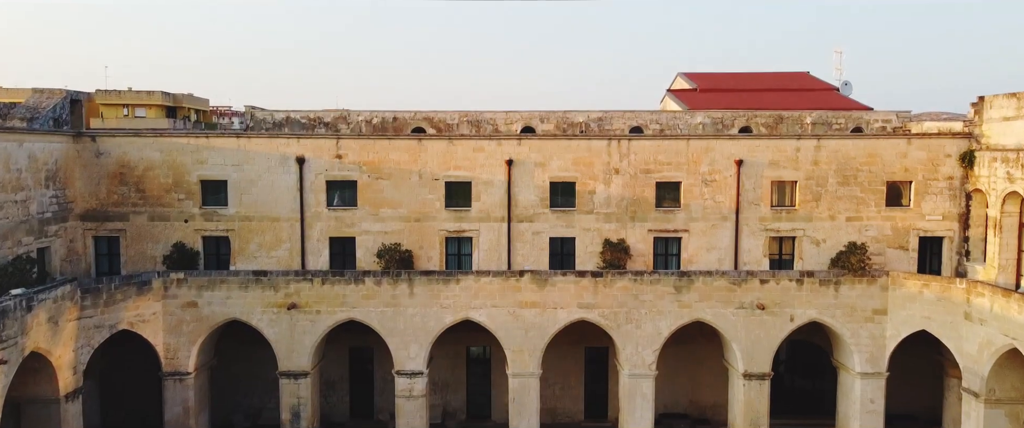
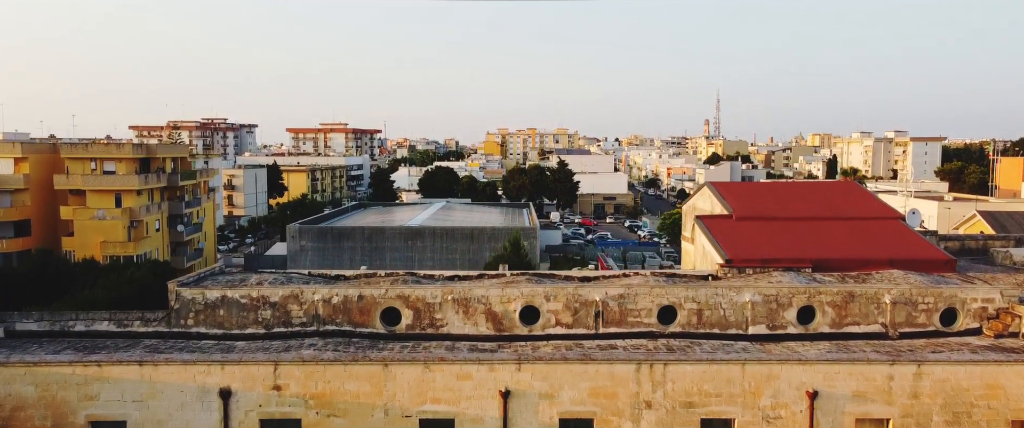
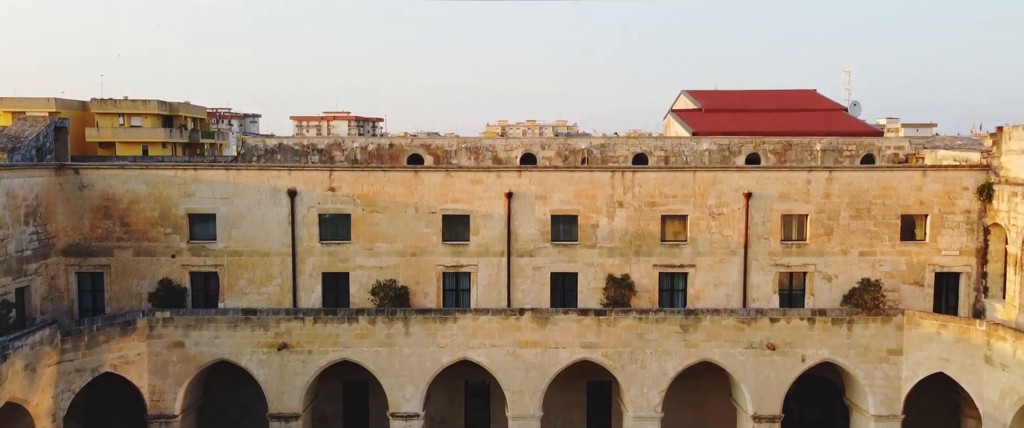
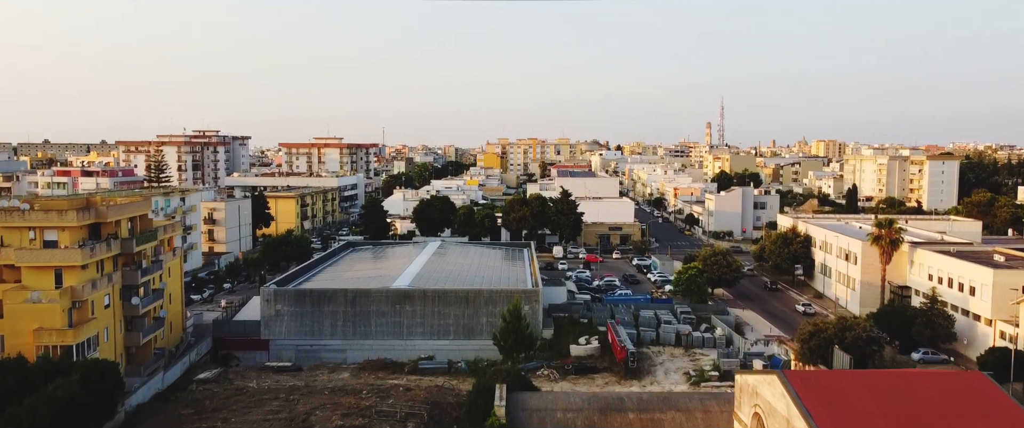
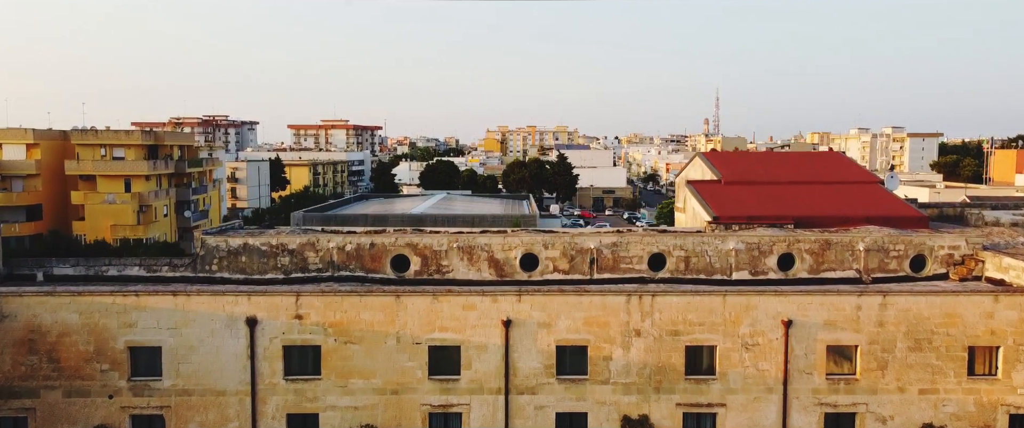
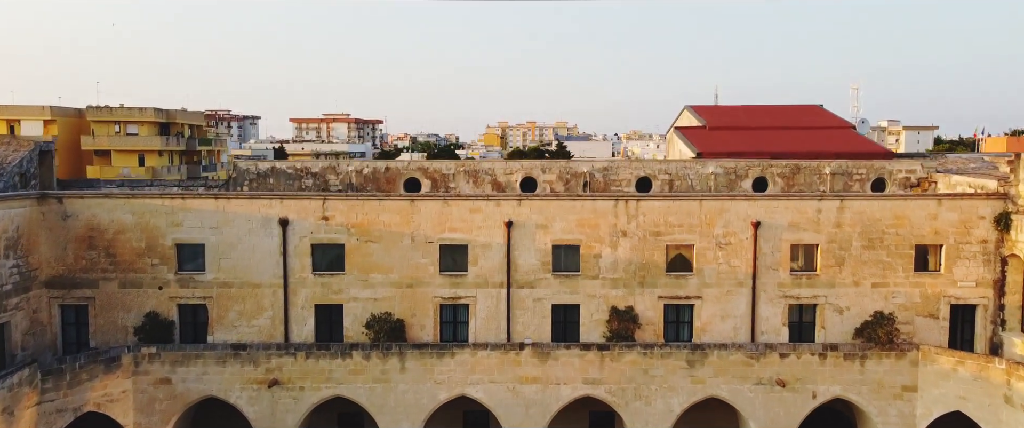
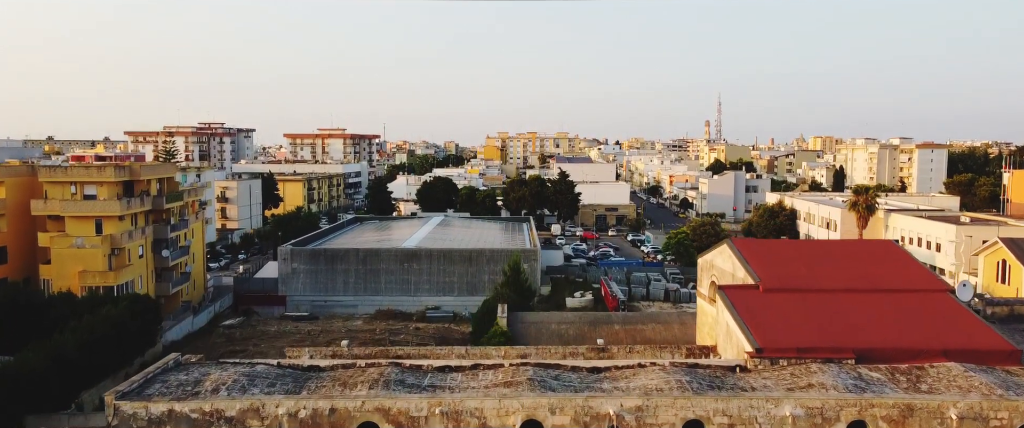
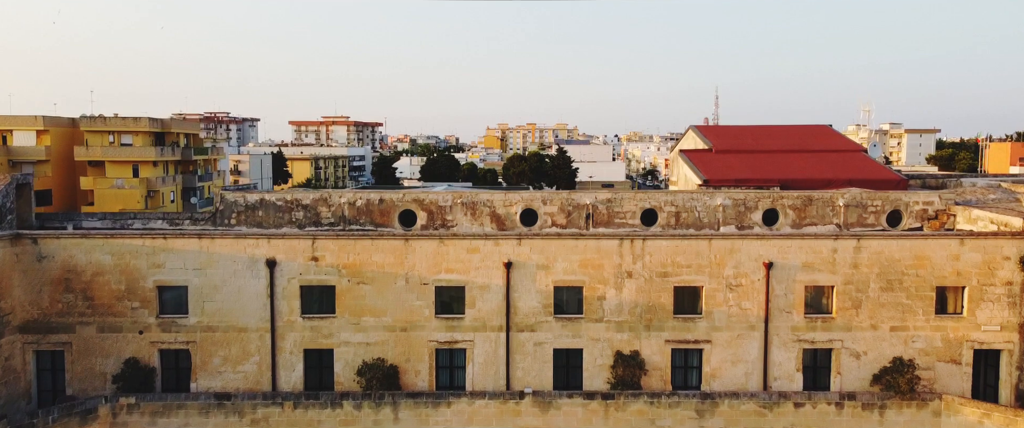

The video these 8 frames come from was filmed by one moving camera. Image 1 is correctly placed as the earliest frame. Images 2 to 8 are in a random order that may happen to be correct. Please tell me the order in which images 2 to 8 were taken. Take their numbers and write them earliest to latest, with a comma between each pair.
3, 6, 8, 5, 2, 7, 4
